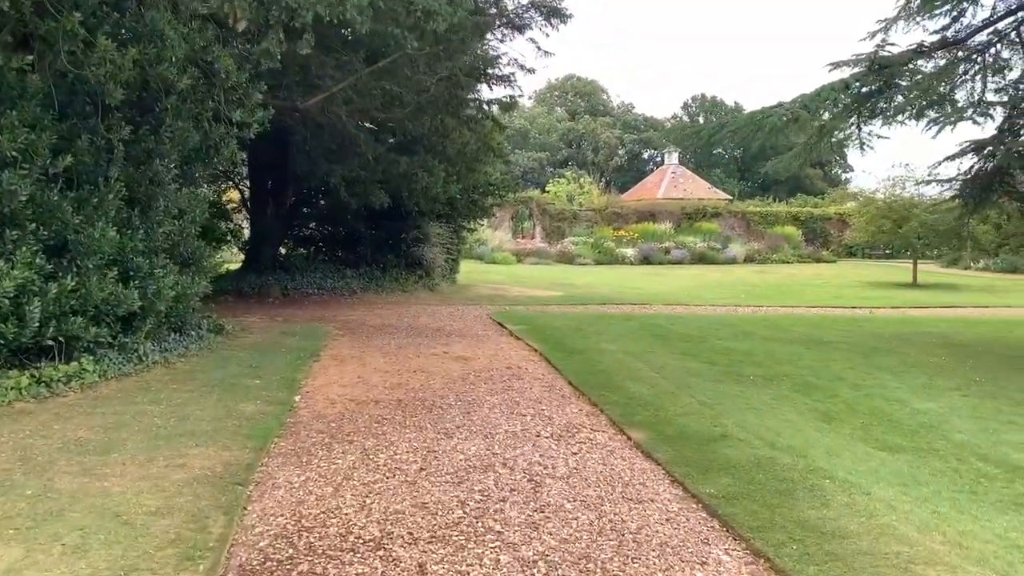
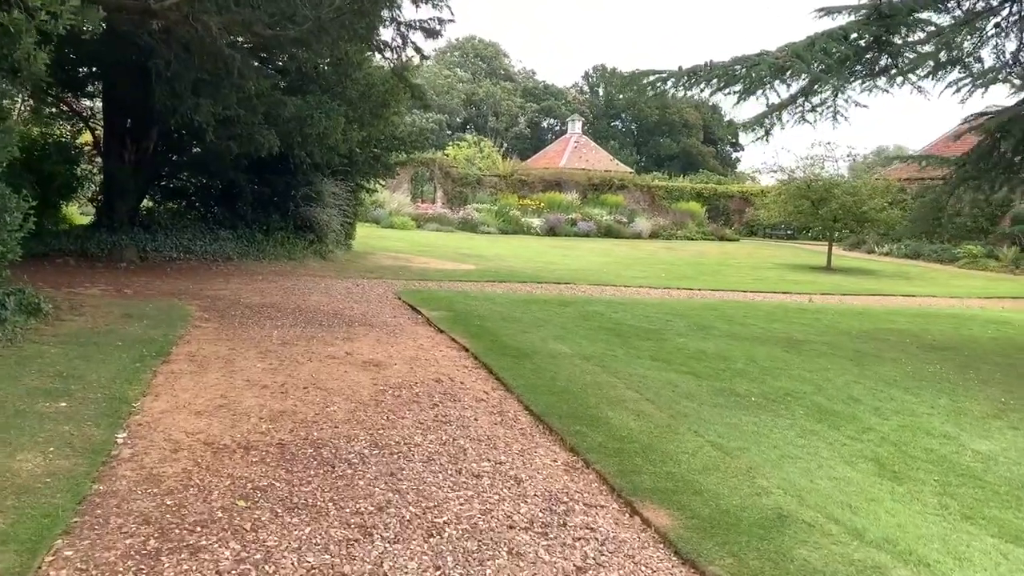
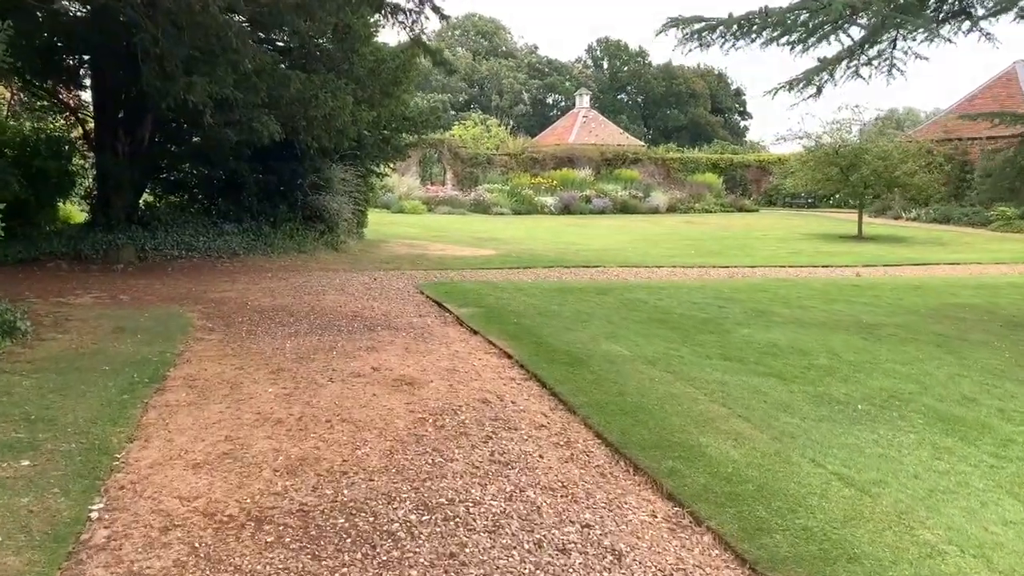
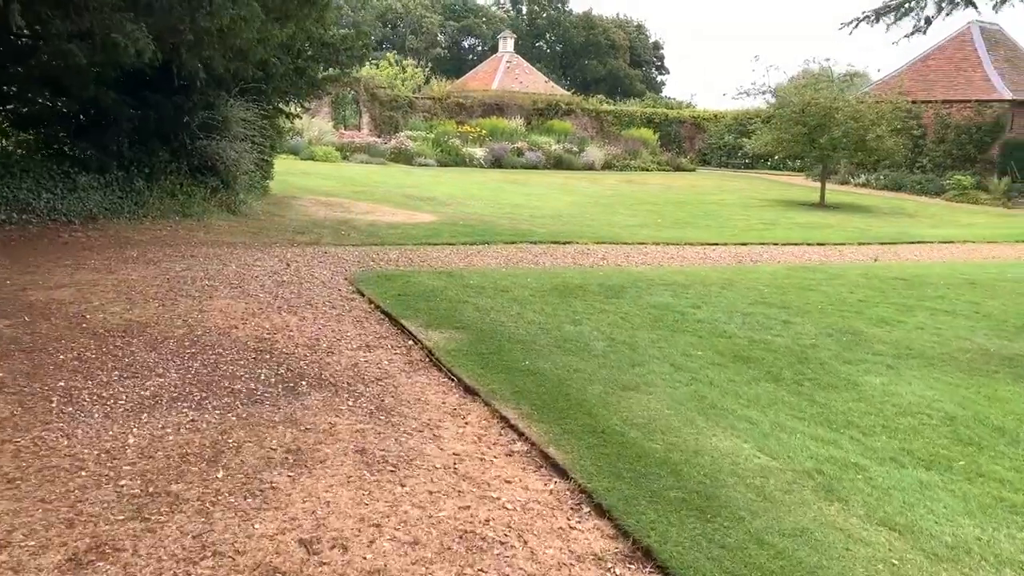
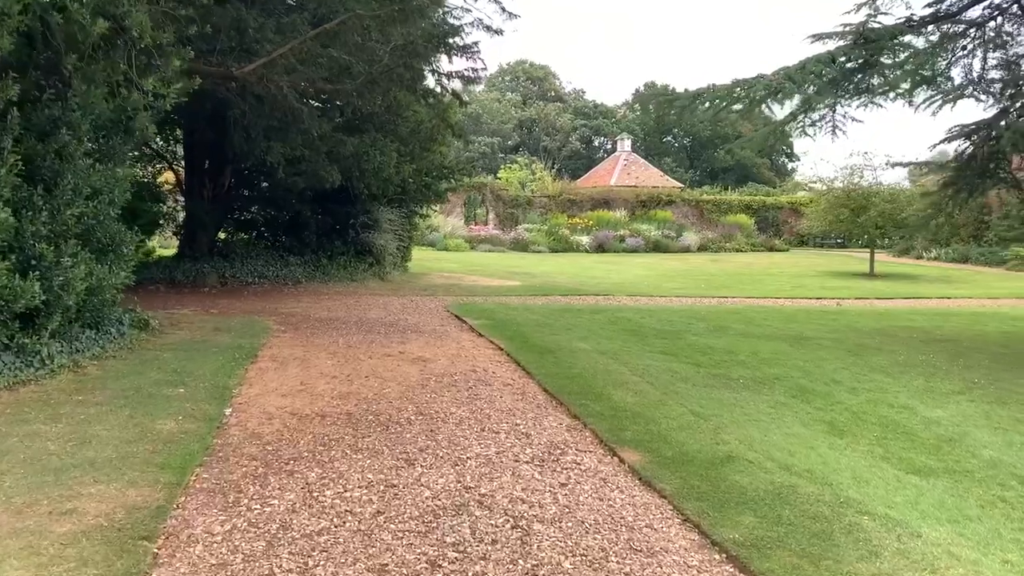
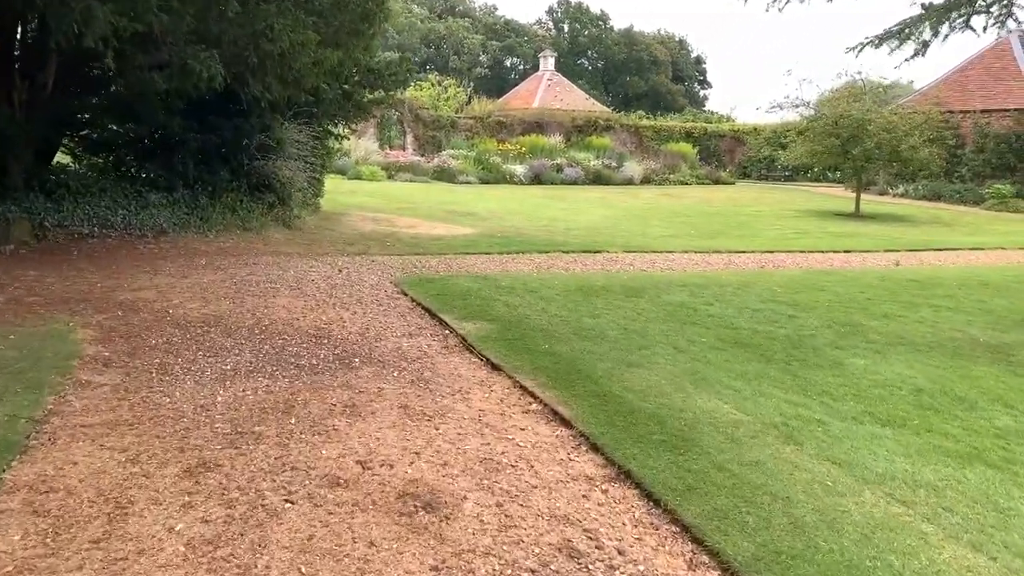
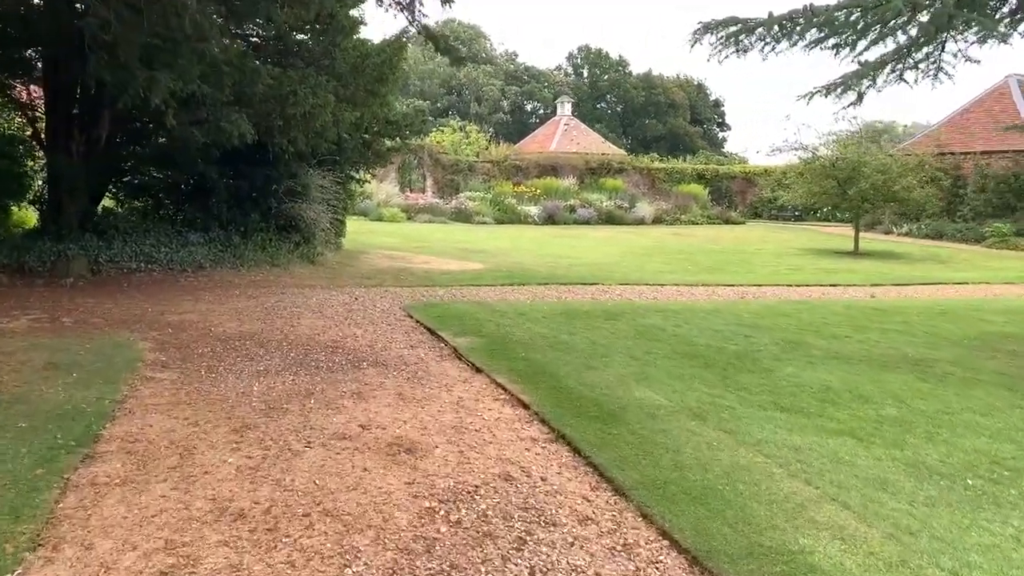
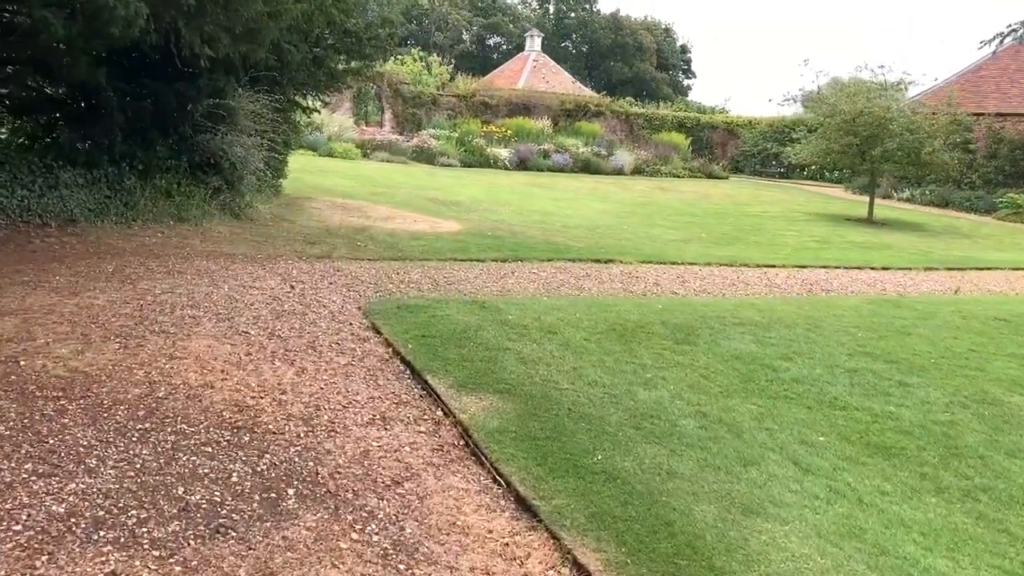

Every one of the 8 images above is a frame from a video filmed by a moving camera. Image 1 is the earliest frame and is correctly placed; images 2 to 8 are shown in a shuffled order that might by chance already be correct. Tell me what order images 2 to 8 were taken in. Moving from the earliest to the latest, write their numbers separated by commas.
5, 2, 3, 7, 6, 4, 8
